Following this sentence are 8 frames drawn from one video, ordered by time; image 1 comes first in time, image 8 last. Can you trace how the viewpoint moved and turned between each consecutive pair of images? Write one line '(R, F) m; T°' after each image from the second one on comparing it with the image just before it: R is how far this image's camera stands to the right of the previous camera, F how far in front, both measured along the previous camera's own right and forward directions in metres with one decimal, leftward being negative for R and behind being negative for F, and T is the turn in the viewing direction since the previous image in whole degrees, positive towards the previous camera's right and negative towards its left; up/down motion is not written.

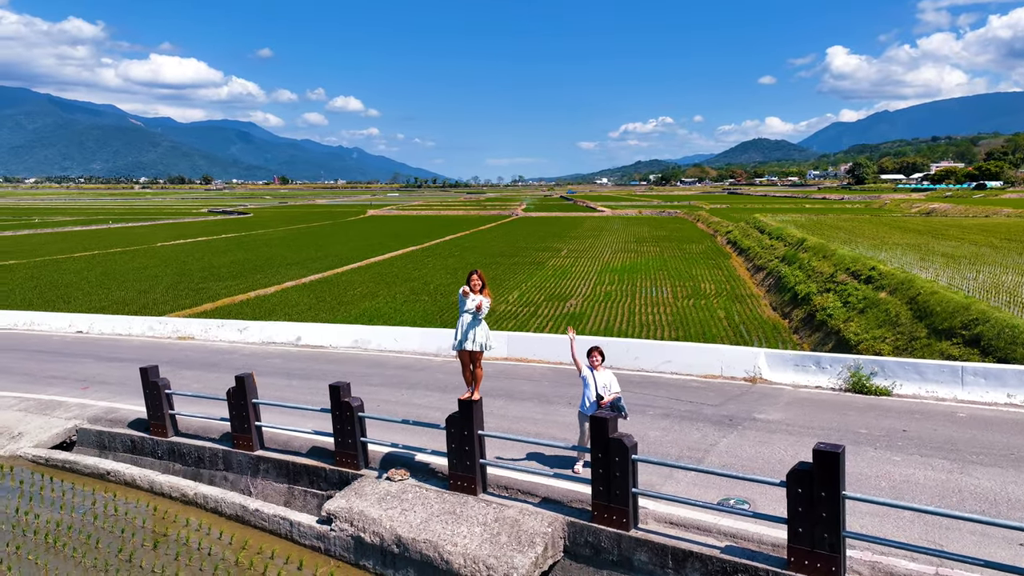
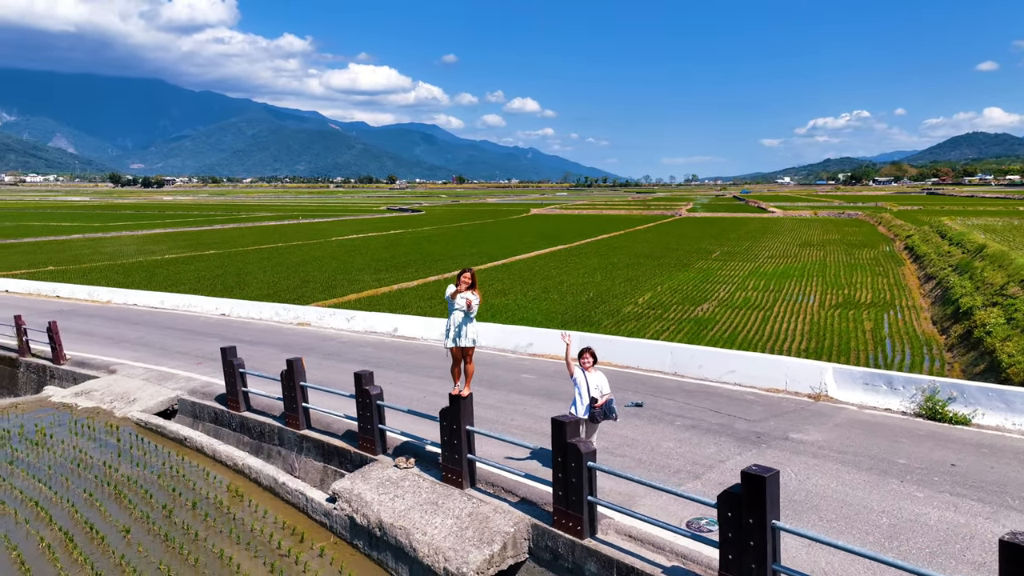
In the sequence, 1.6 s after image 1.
(+1.7, +0.2) m; -13°
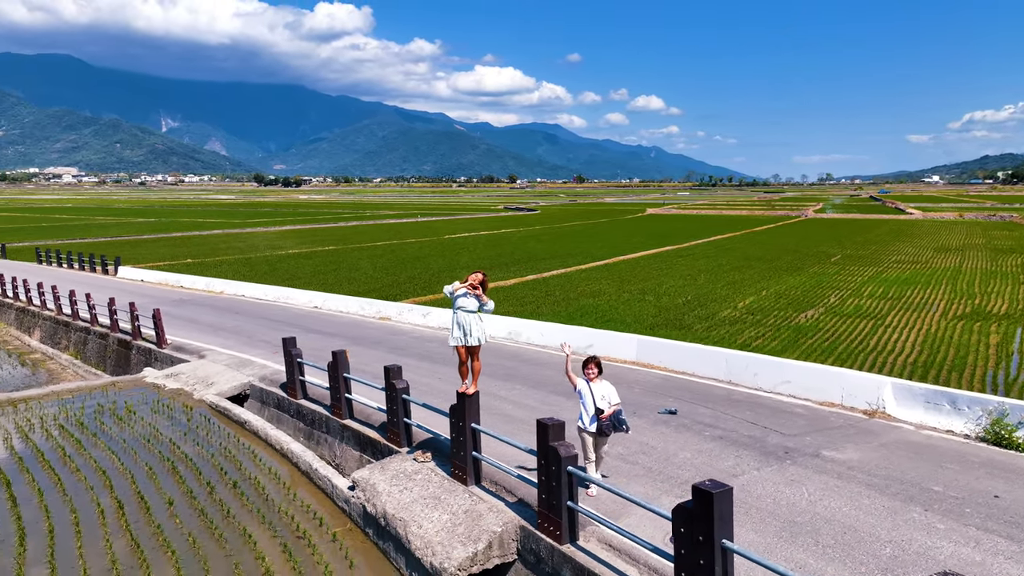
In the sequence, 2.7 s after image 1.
(+1.1, +0.1) m; -9°
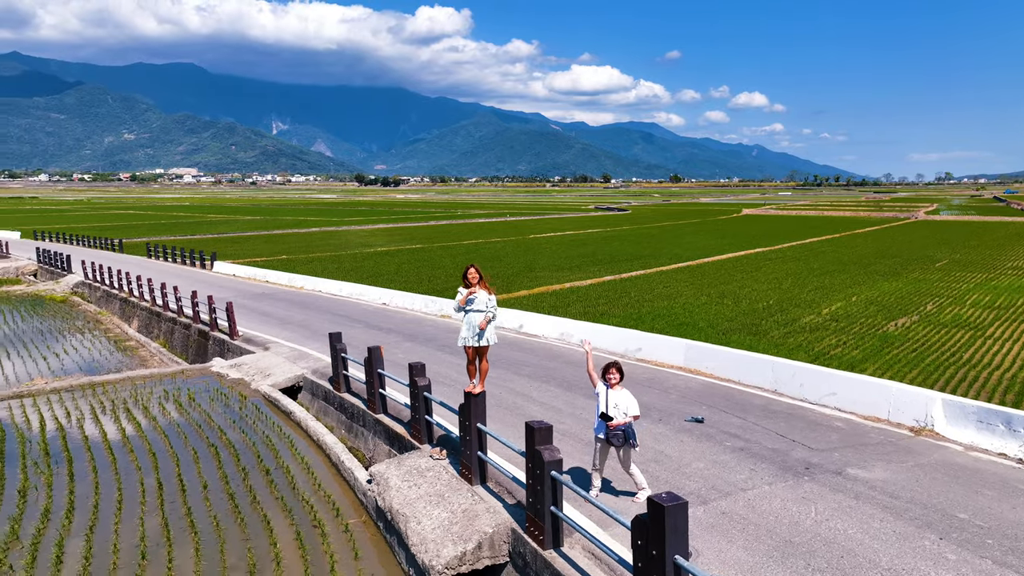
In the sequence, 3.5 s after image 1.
(+0.8, +0.1) m; -7°
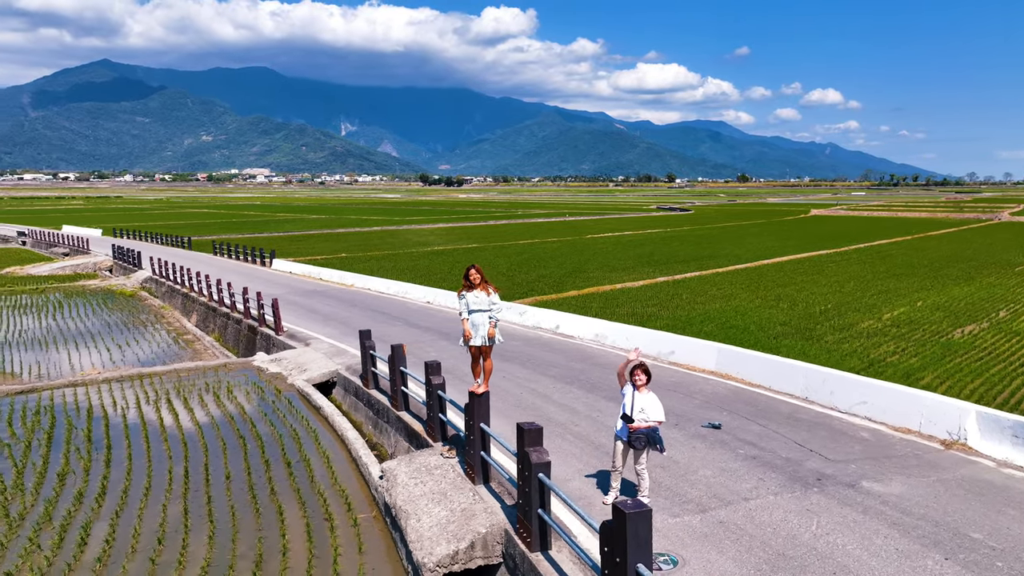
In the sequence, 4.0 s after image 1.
(+0.6, 0.0) m; -5°
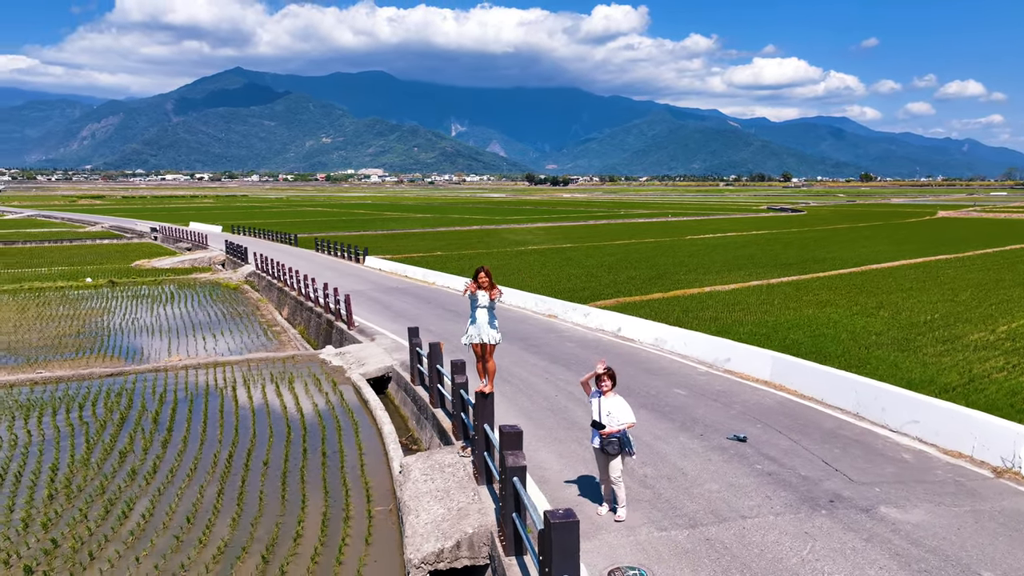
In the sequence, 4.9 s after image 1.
(+1.0, +0.1) m; -8°
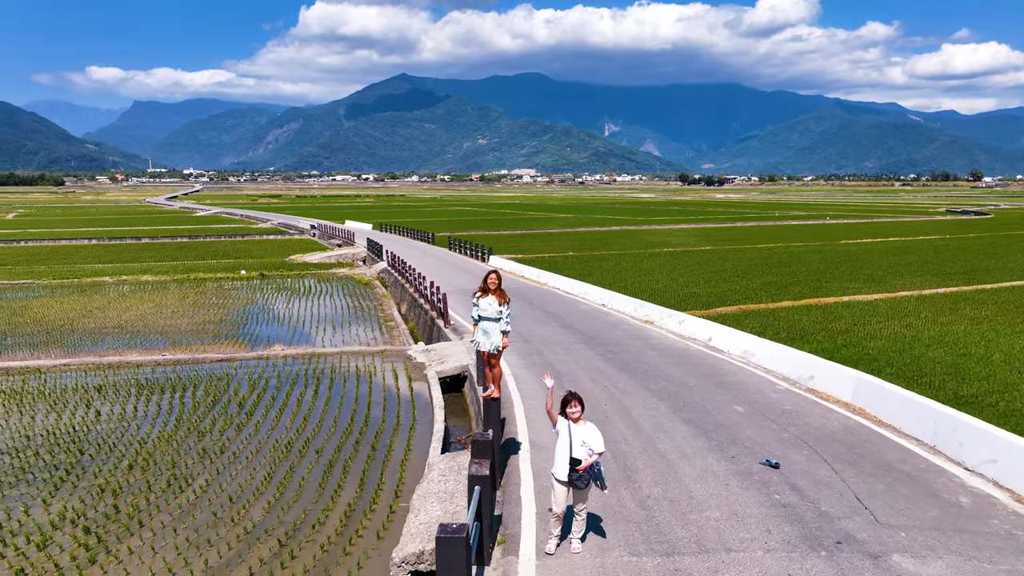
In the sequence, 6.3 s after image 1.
(+1.4, +0.2) m; -12°
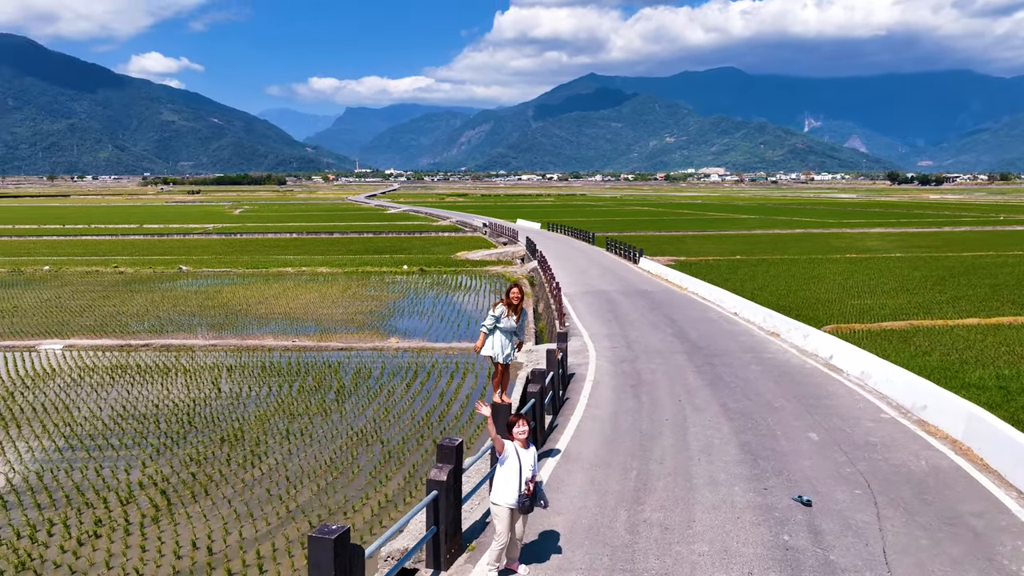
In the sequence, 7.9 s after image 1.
(+1.6, +0.3) m; -14°
